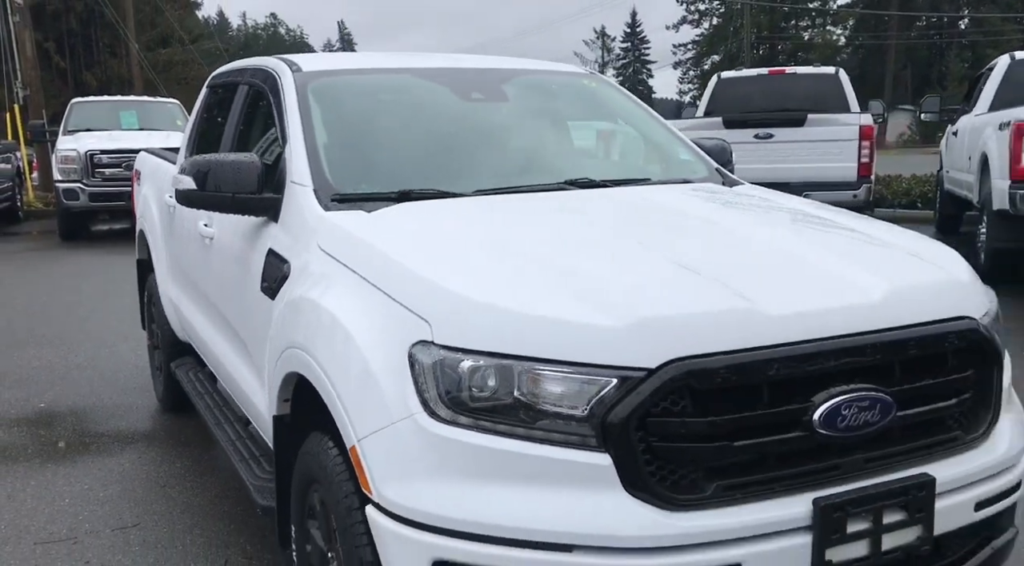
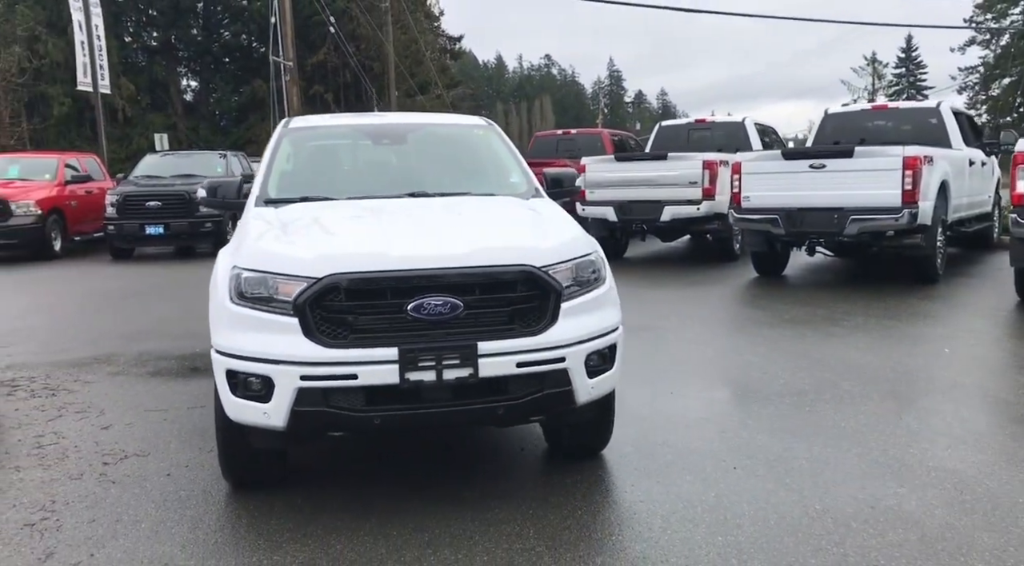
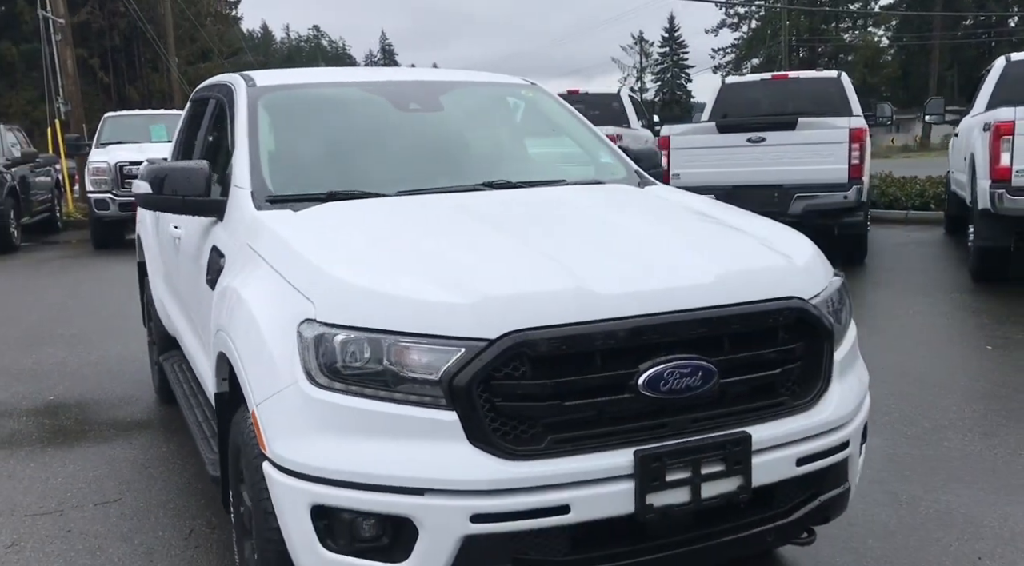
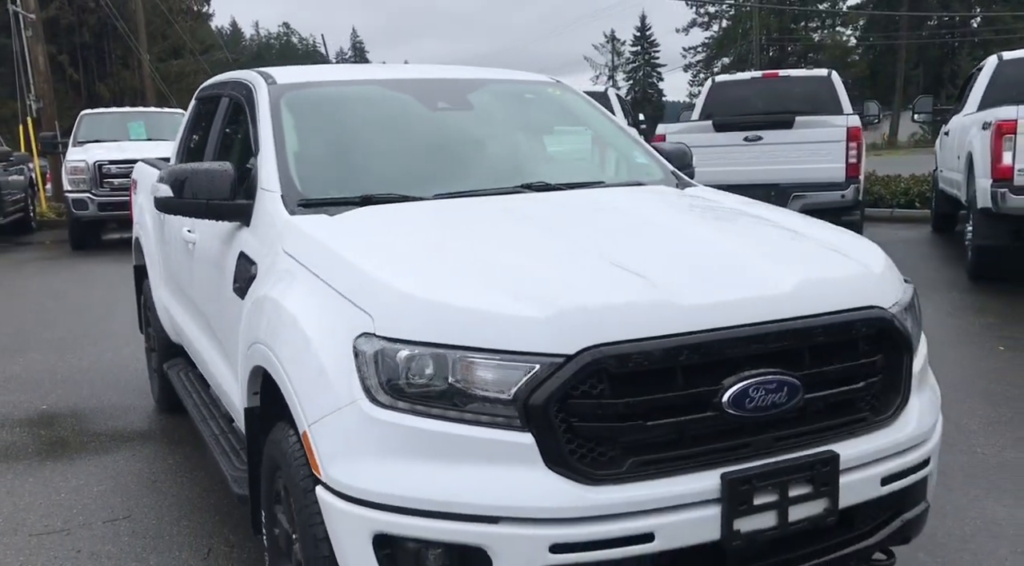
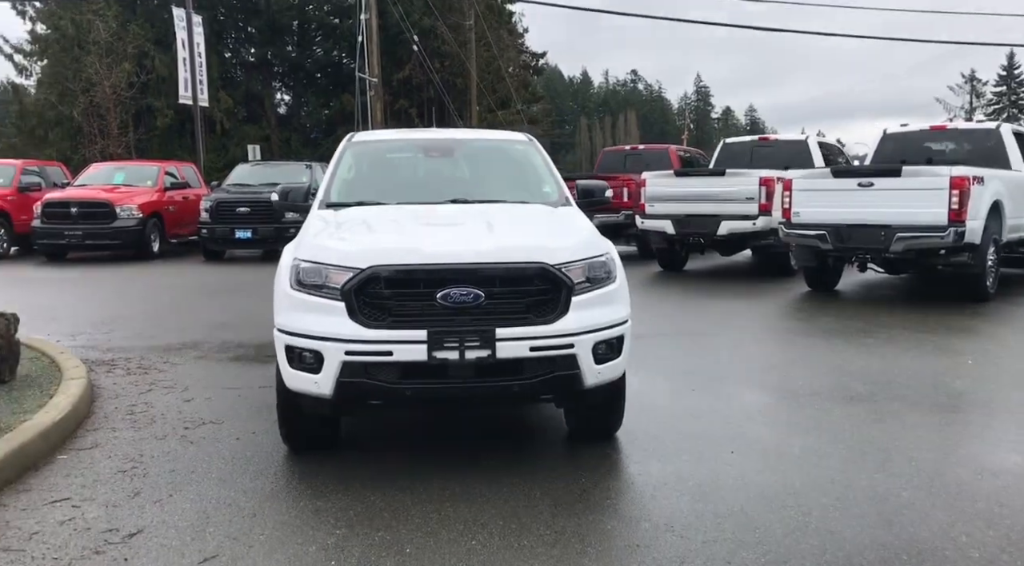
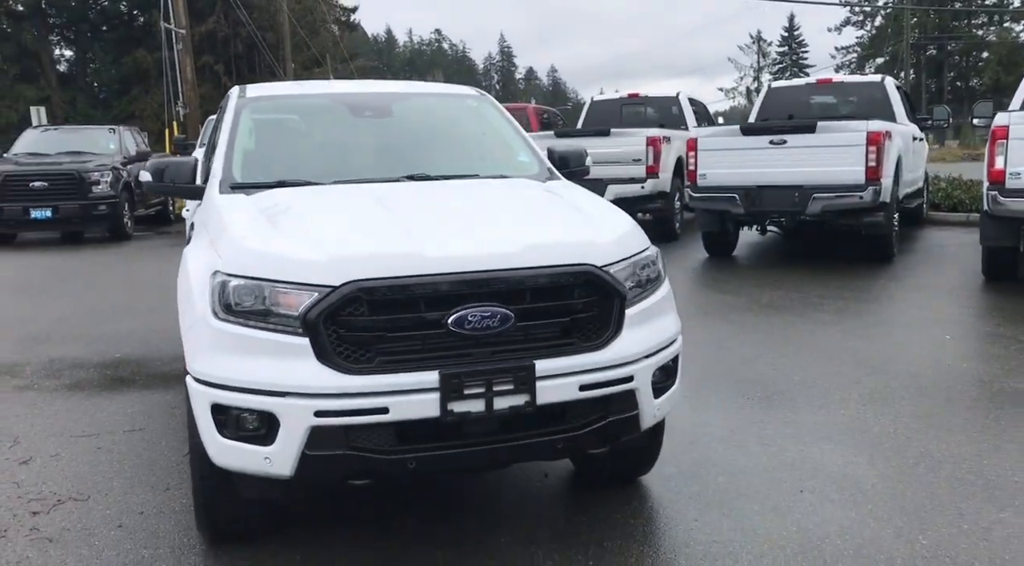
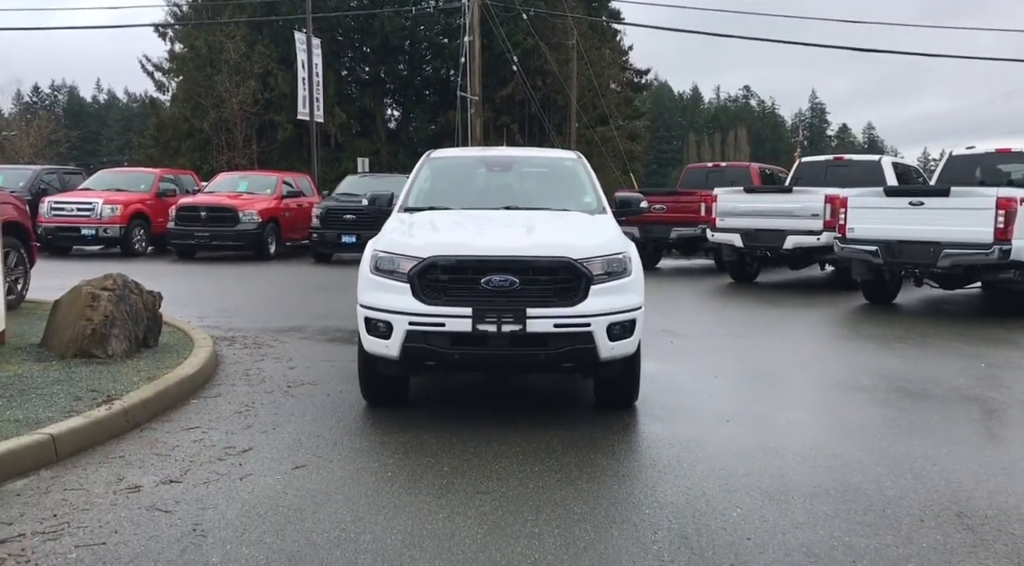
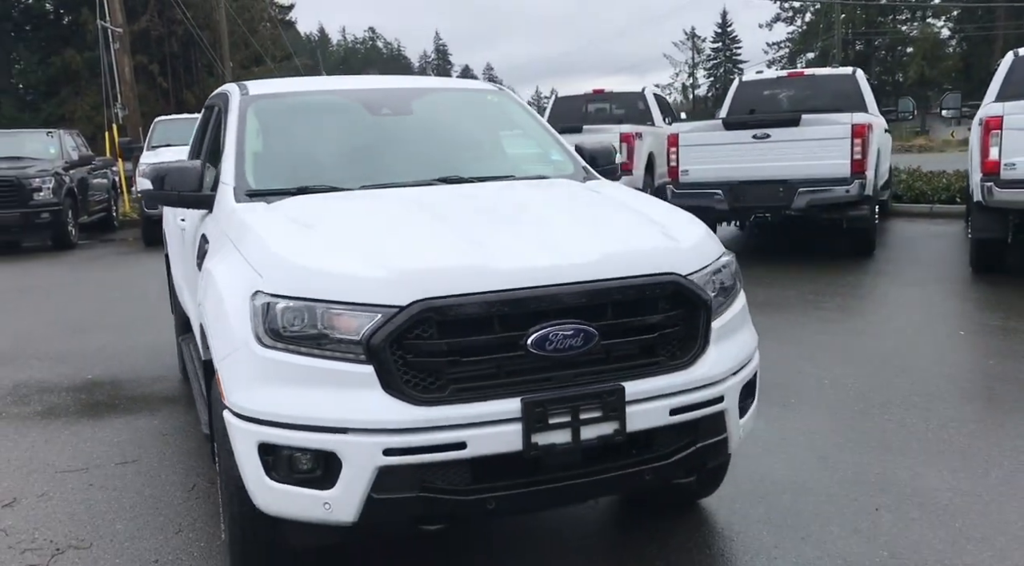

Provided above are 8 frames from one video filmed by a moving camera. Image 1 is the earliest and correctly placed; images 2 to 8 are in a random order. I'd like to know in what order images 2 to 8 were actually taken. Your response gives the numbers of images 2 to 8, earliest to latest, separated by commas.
4, 3, 8, 6, 2, 5, 7
